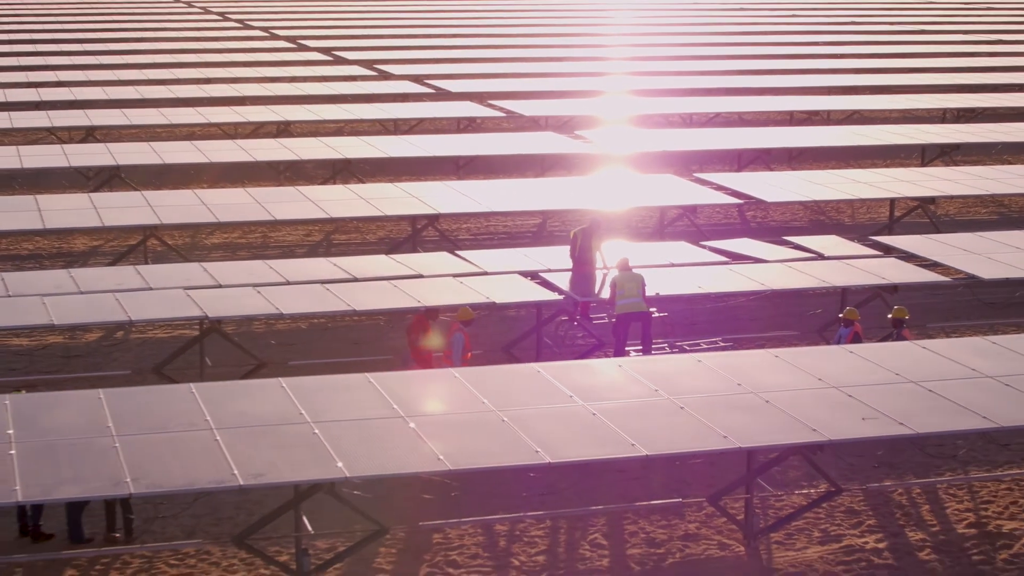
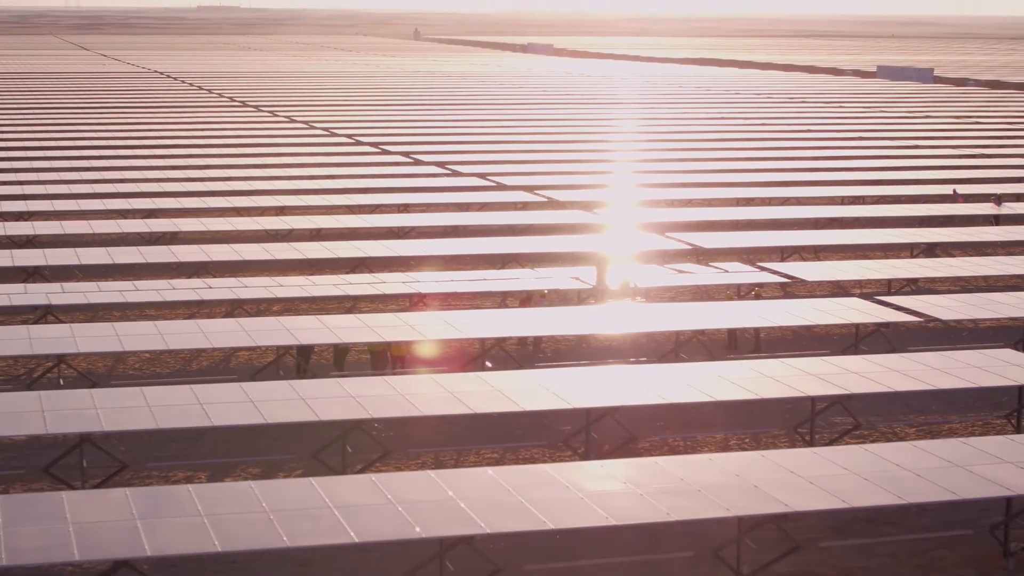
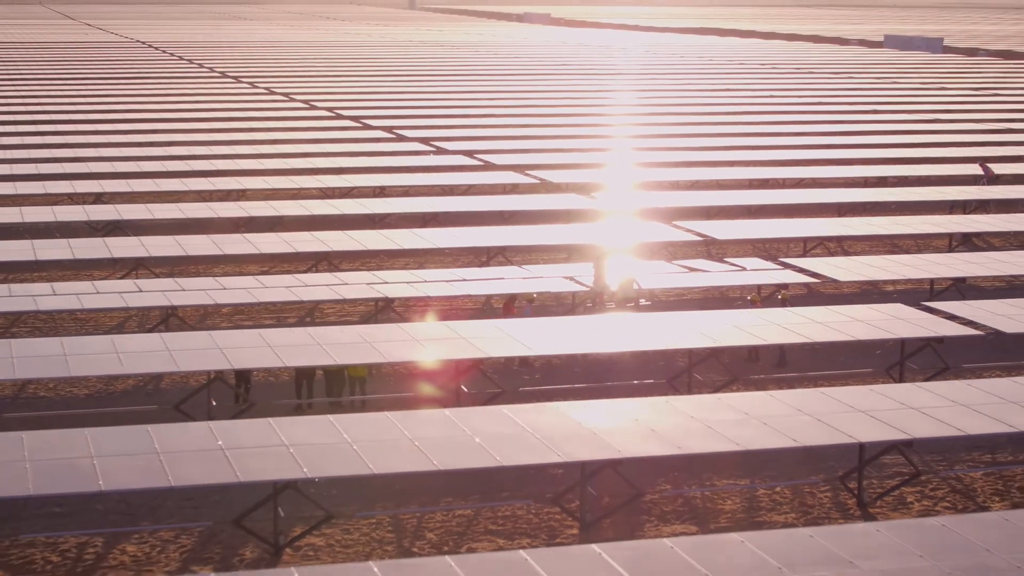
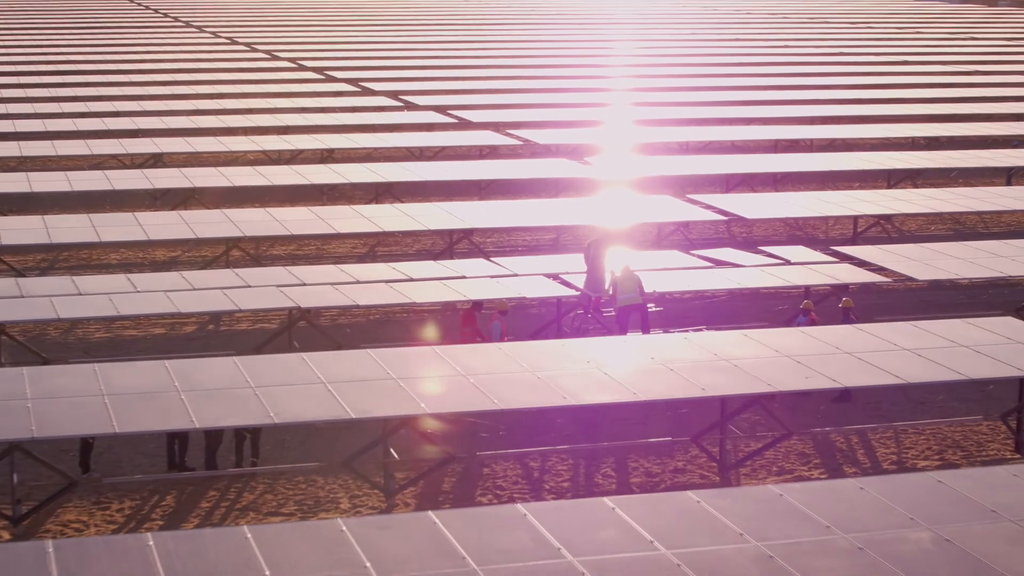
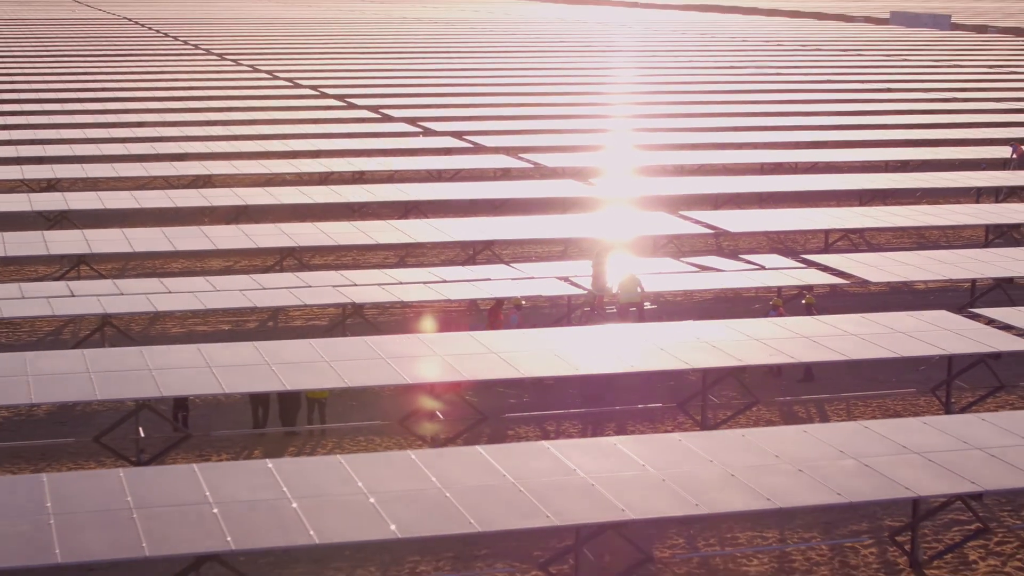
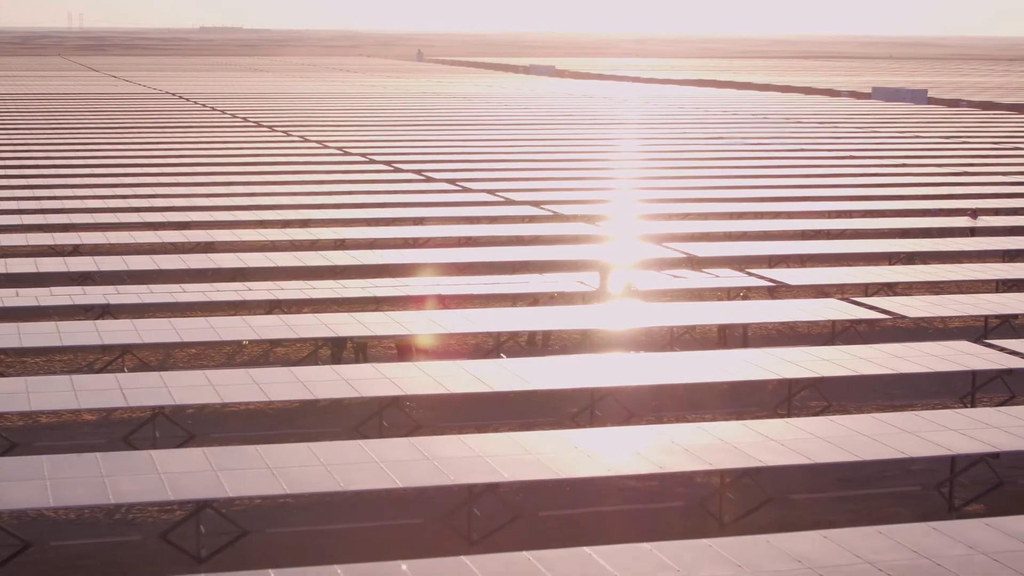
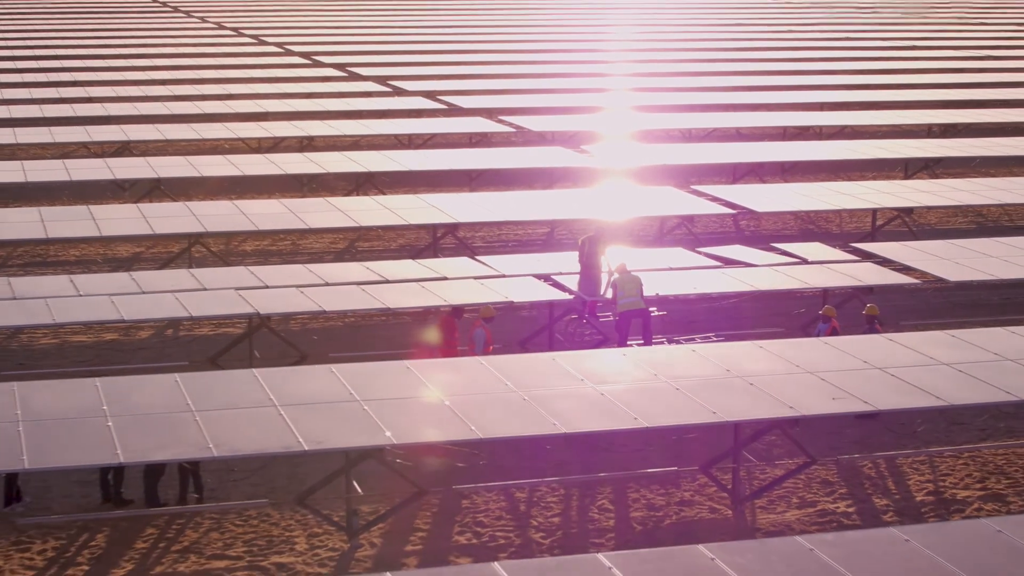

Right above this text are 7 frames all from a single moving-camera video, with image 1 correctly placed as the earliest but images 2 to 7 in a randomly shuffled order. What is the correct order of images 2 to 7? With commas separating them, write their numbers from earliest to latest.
7, 4, 5, 3, 2, 6
